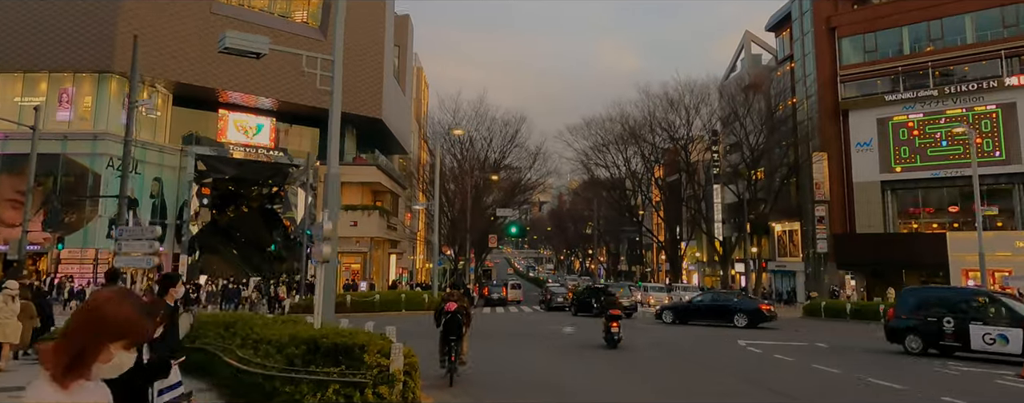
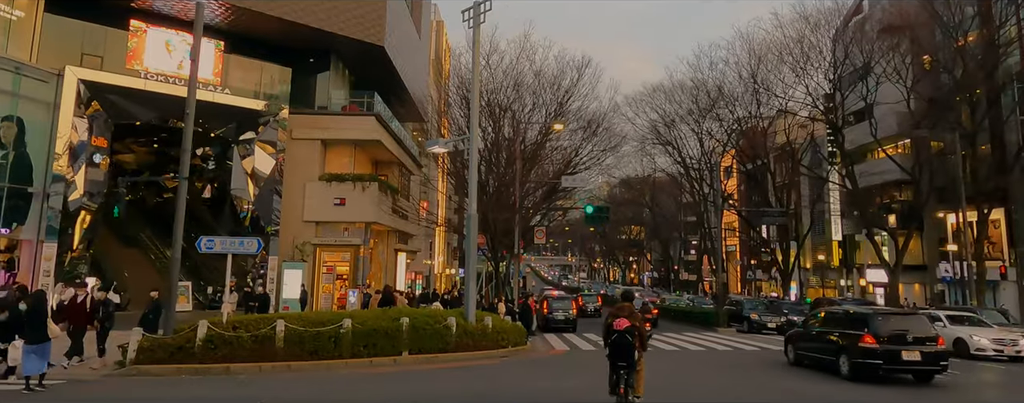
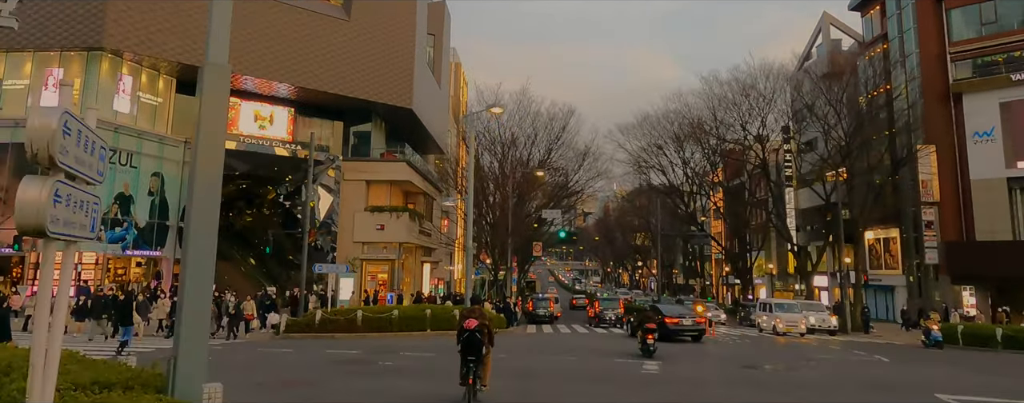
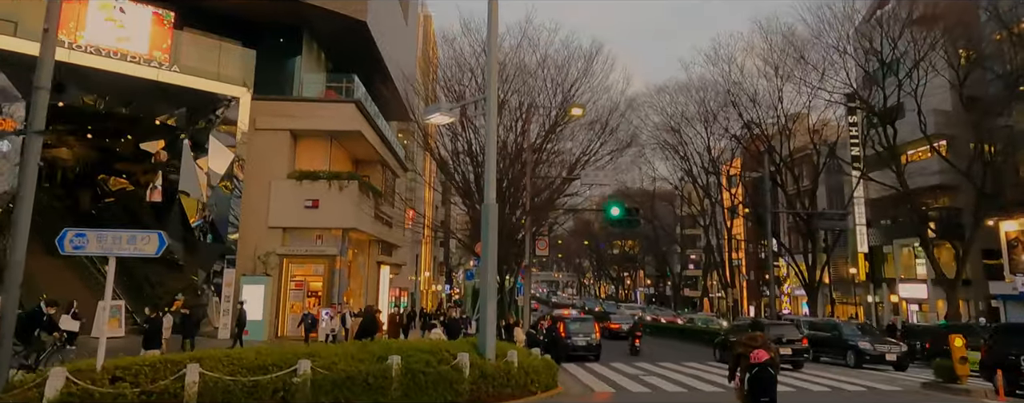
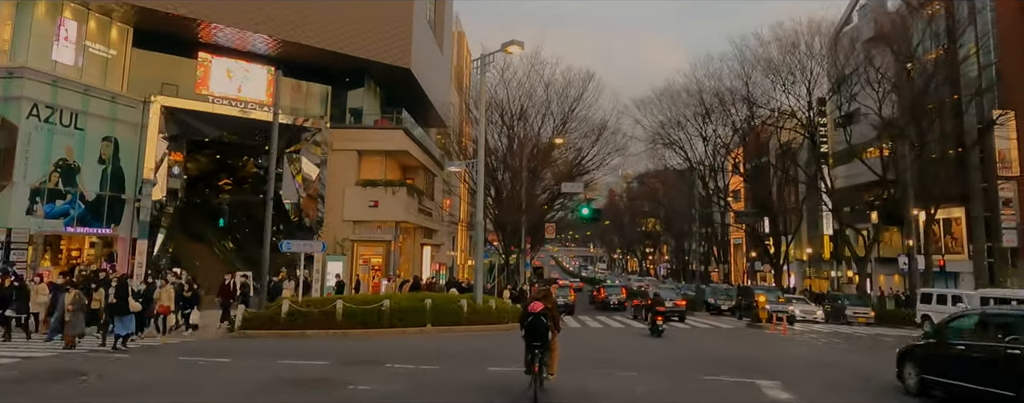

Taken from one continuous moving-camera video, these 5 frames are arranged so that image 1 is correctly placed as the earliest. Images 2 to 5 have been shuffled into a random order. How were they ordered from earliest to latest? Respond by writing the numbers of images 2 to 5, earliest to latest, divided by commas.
3, 5, 2, 4
